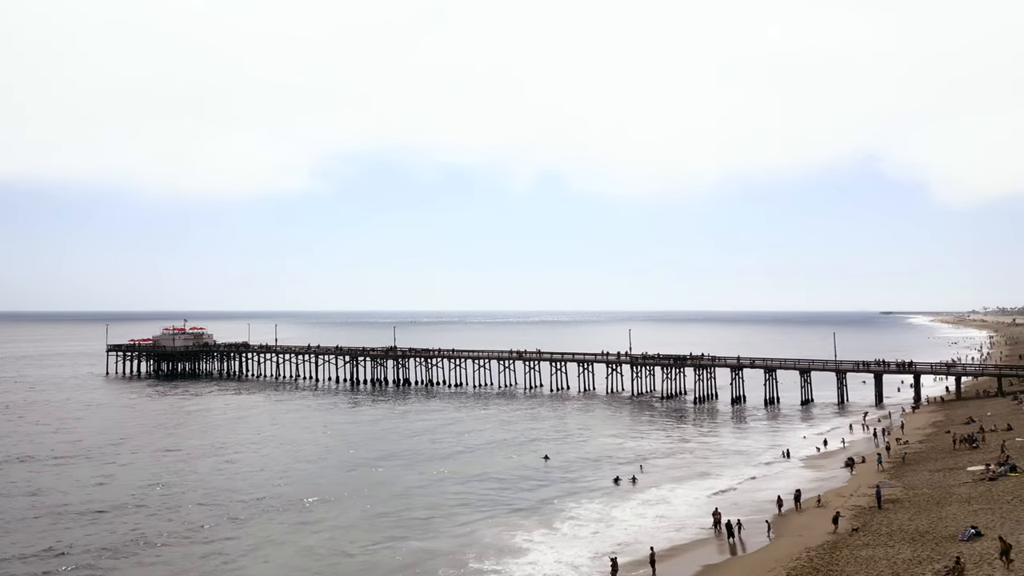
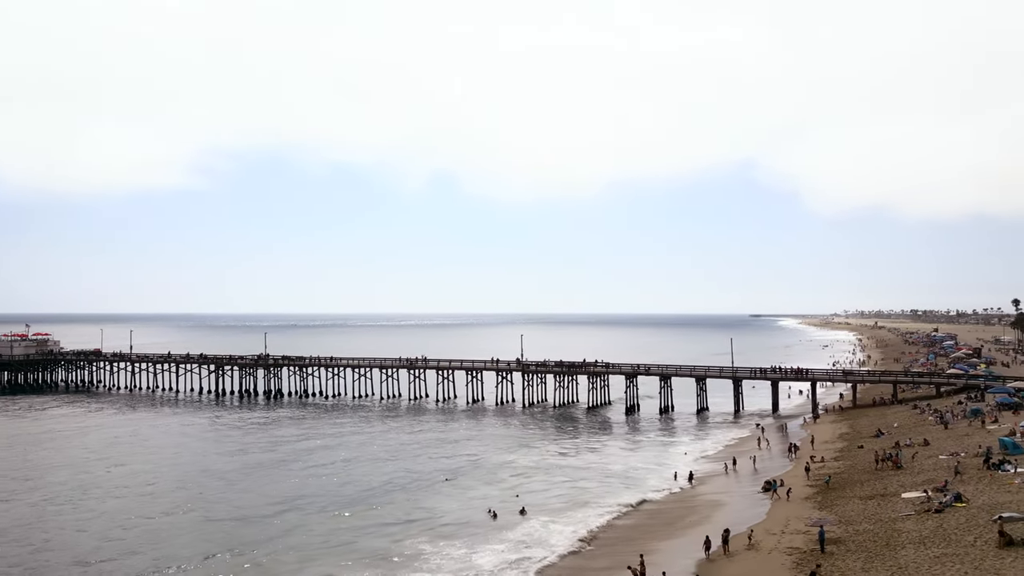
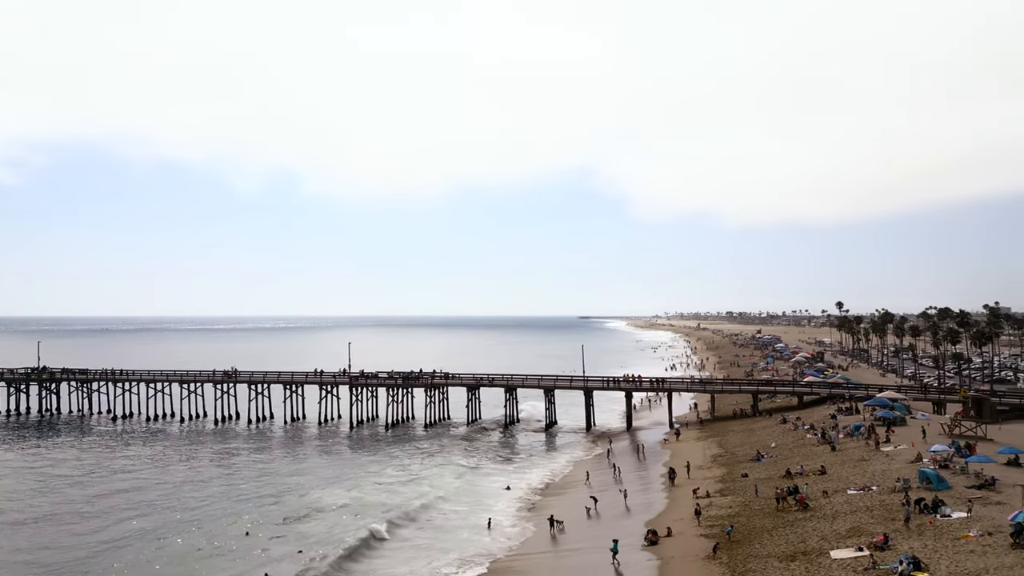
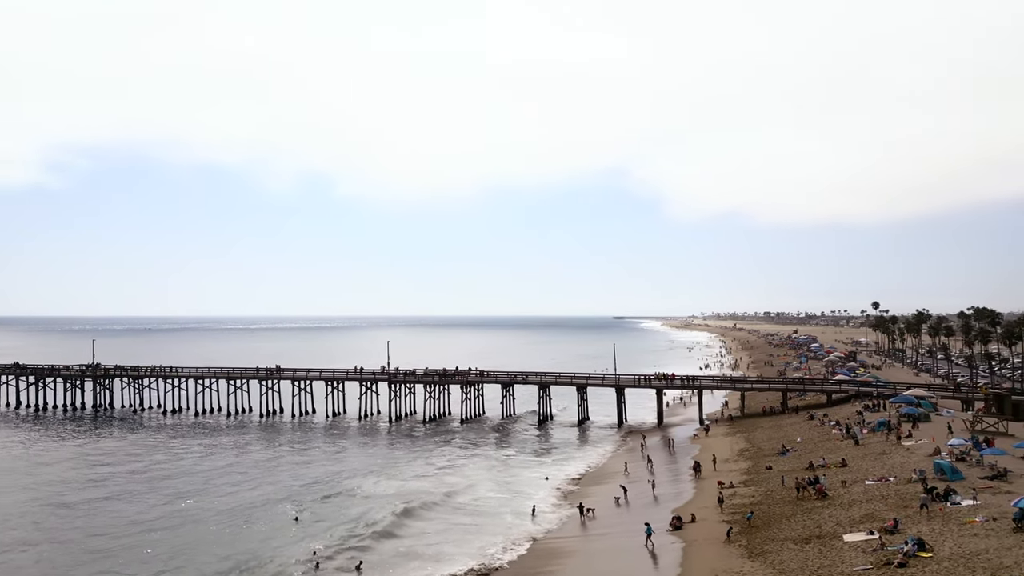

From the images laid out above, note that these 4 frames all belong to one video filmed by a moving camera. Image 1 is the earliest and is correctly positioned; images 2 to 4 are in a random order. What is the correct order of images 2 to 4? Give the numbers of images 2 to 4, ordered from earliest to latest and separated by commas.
2, 4, 3
